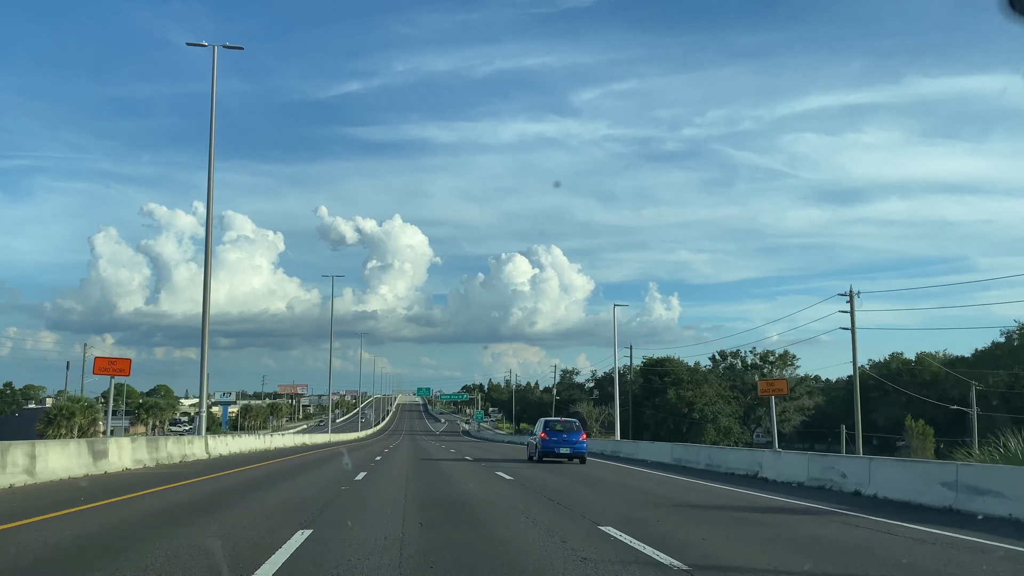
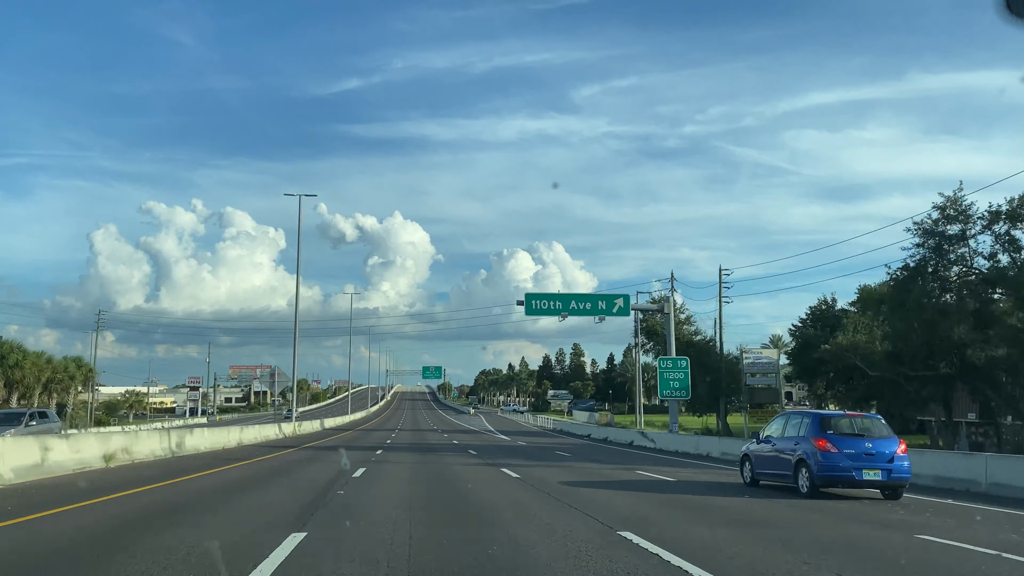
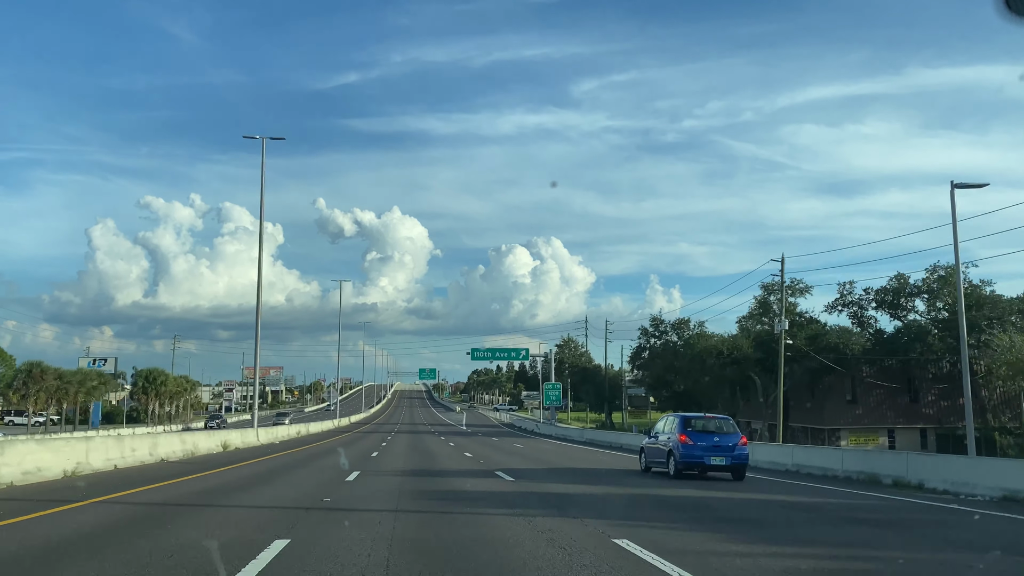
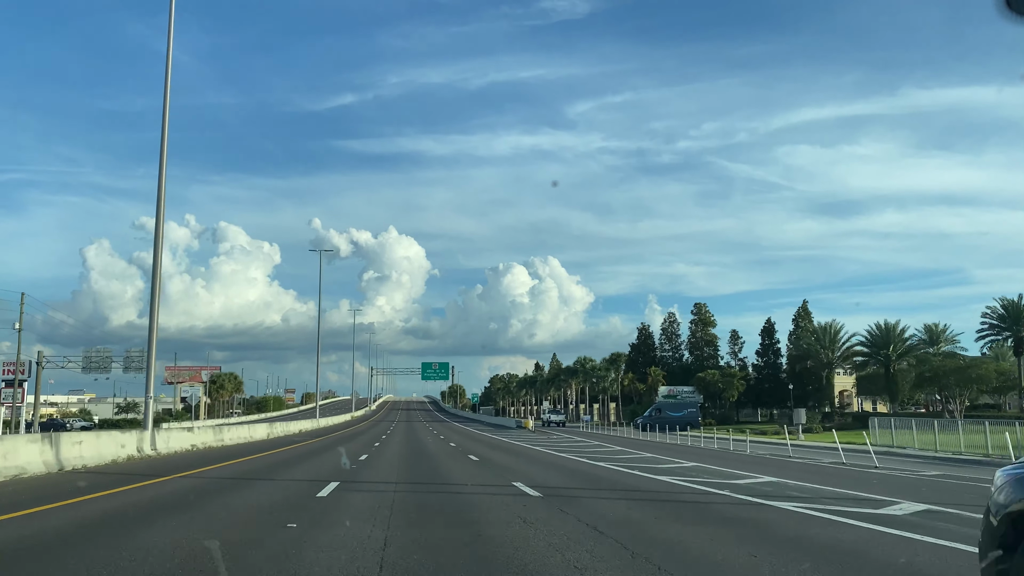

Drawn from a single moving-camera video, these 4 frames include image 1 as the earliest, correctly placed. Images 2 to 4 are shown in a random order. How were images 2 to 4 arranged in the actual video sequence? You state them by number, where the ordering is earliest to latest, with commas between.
3, 2, 4
